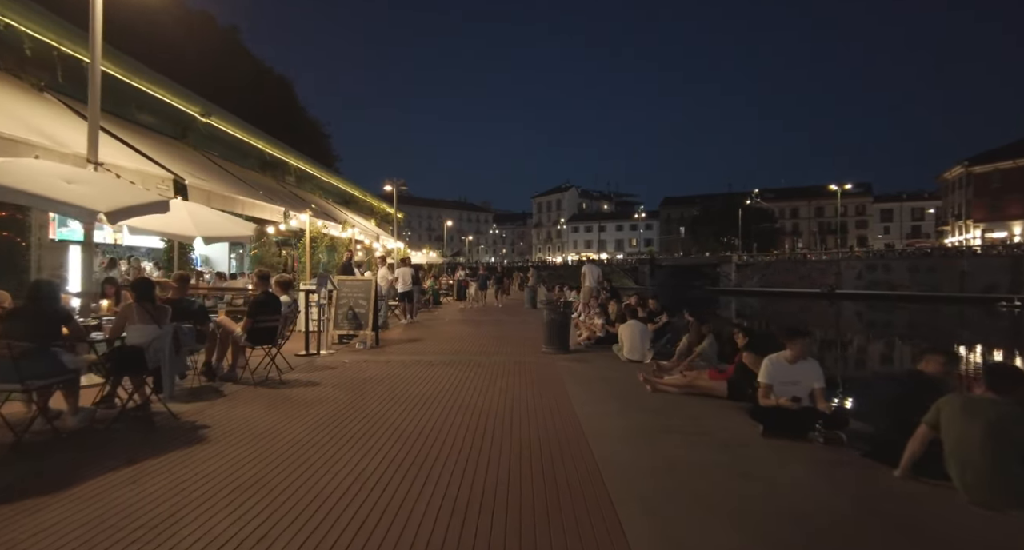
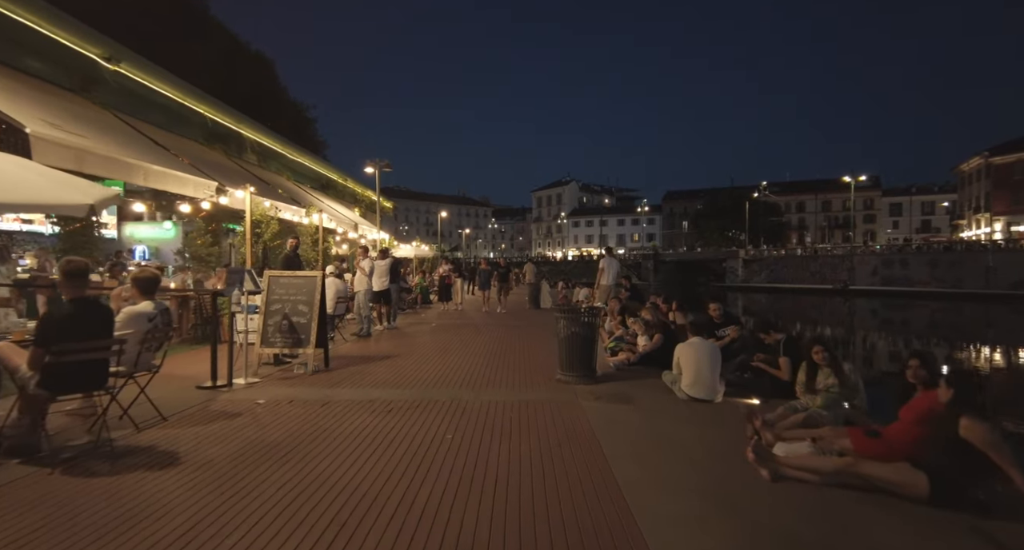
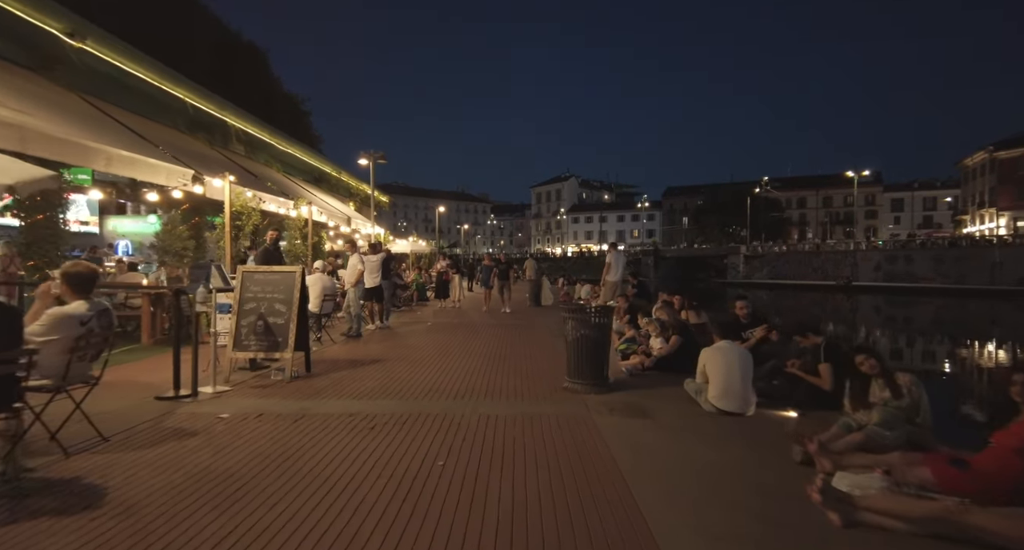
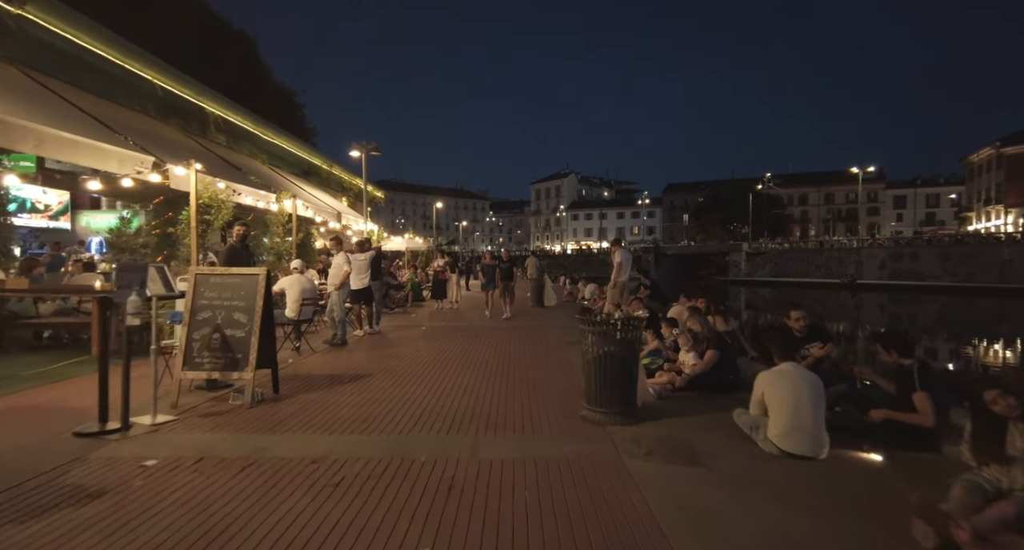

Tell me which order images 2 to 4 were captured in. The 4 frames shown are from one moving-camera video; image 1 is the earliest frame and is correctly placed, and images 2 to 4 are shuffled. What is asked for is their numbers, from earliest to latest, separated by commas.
2, 3, 4
